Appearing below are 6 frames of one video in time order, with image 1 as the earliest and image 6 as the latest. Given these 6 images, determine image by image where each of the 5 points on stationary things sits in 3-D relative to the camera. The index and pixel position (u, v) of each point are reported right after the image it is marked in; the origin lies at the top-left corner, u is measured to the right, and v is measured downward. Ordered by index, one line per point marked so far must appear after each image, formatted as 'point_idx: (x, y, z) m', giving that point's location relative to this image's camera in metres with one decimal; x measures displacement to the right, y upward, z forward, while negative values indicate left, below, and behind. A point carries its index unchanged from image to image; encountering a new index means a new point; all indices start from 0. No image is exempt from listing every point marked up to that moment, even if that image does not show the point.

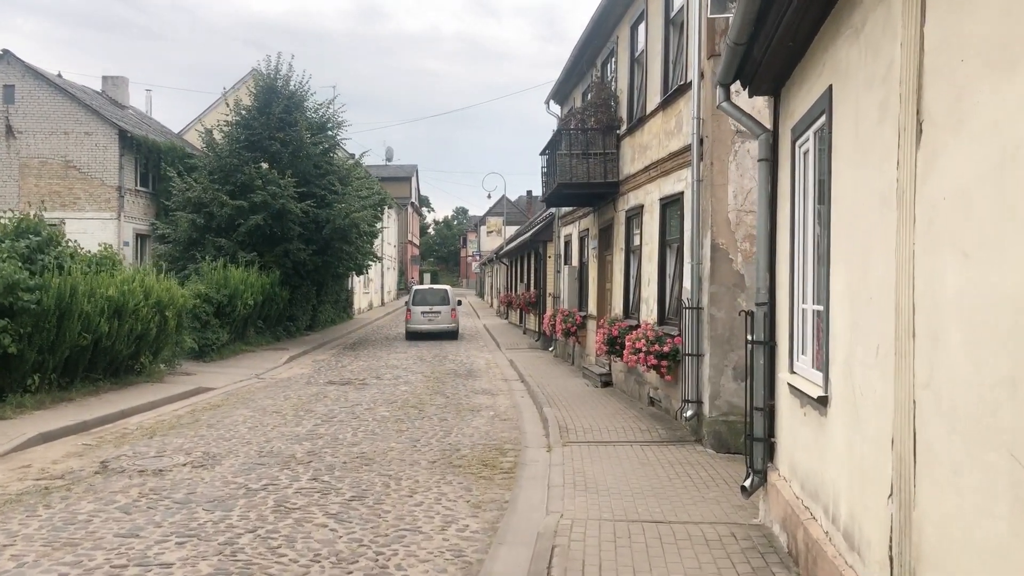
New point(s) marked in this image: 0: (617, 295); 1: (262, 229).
0: (+1.1, -0.1, +8.1) m
1: (-5.2, +1.2, +15.3) m
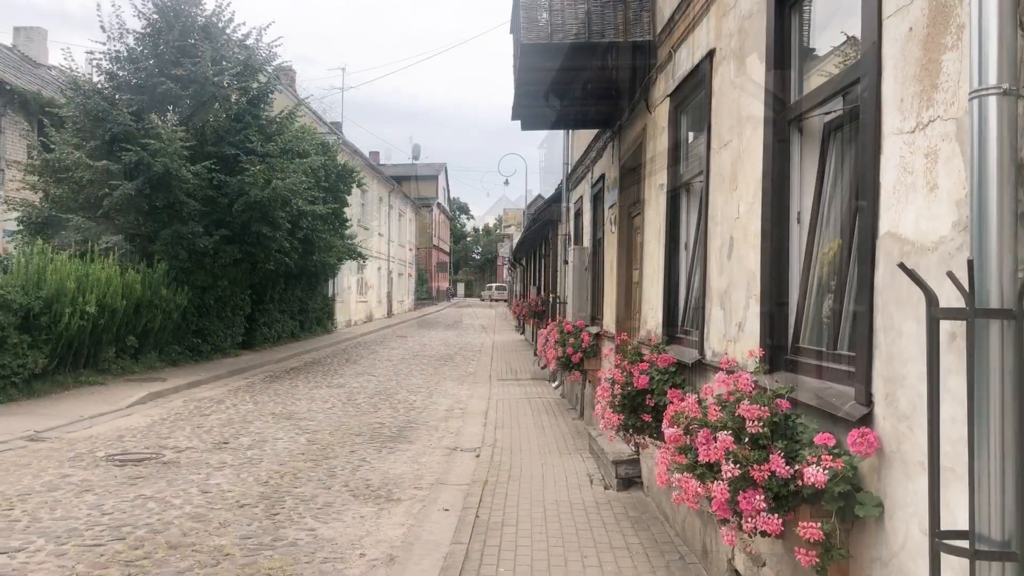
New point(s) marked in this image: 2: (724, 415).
0: (+1.0, -0.1, +7.7) m
1: (-5.2, +1.2, +14.9) m
2: (+0.8, -0.5, +2.7) m
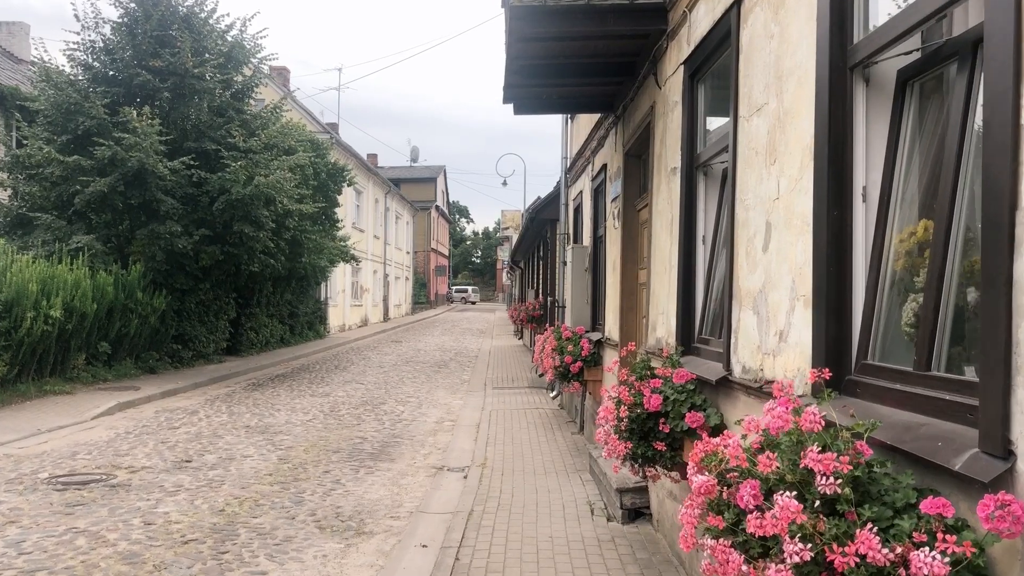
0: (+0.9, -0.1, +6.9) m
1: (-5.3, +1.1, +14.2) m
2: (+0.7, -0.5, +1.9) m
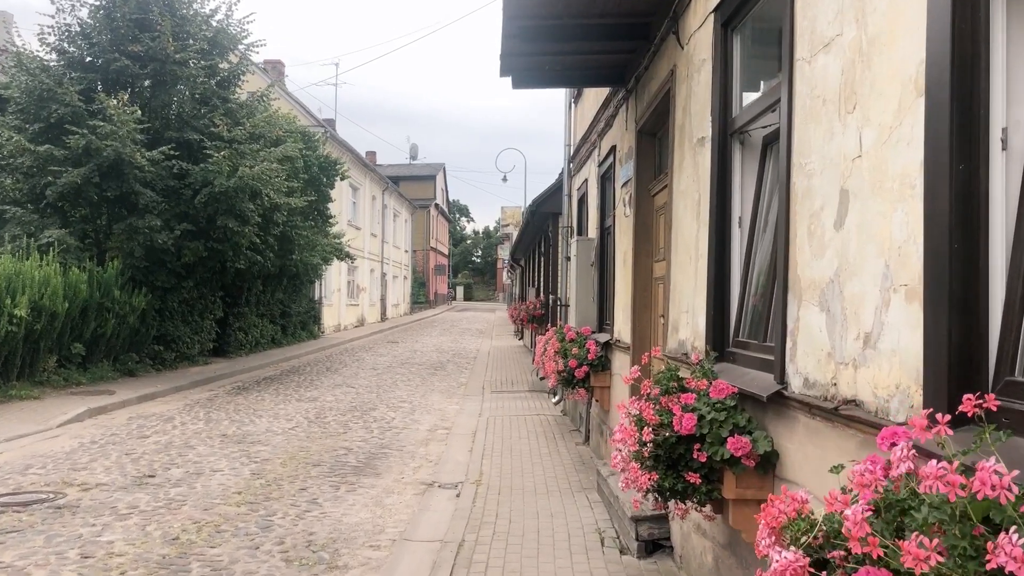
0: (+0.9, -0.1, +6.2) m
1: (-5.3, +1.2, +13.4) m
2: (+0.7, -0.4, +1.2) m
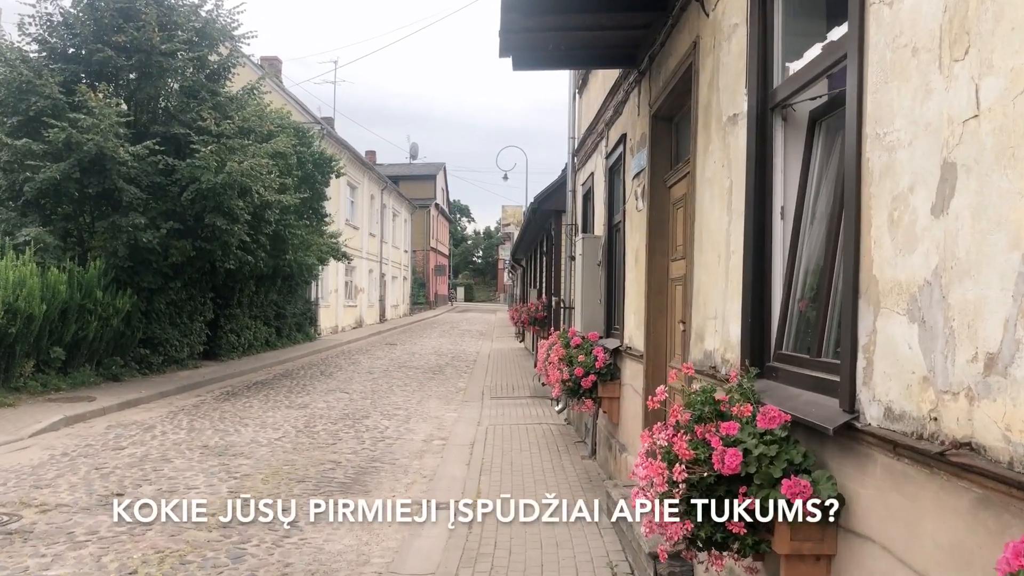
0: (+0.9, -0.1, +5.6) m
1: (-5.3, +1.1, +12.9) m
2: (+0.7, -0.4, +0.6) m
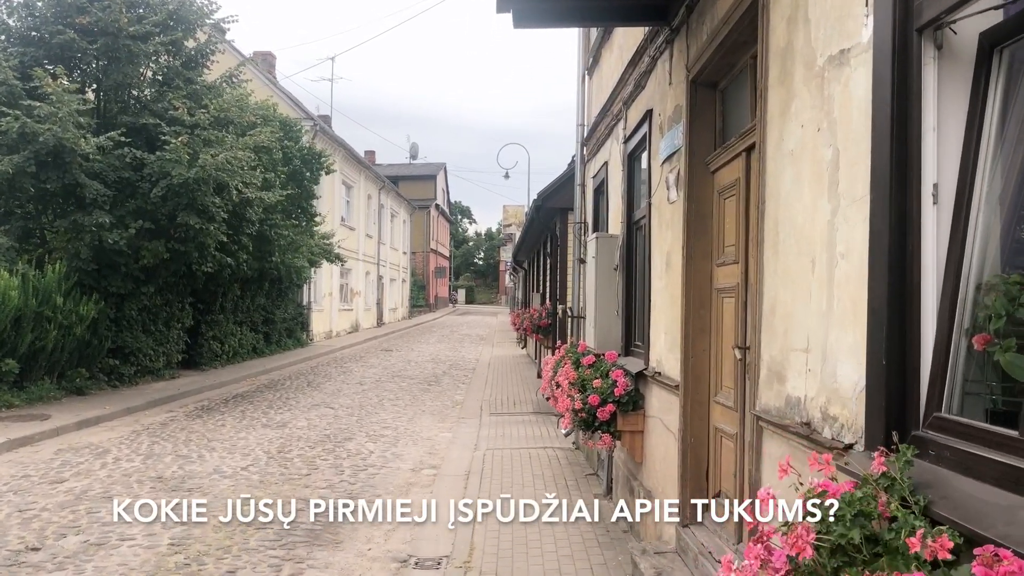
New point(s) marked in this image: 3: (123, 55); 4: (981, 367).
0: (+0.9, -0.1, +4.5) m
1: (-5.2, +1.1, +11.8) m
2: (+0.7, -0.5, -0.5) m
3: (-6.1, +3.6, +11.7) m
4: (+1.1, -0.2, +1.7) m
